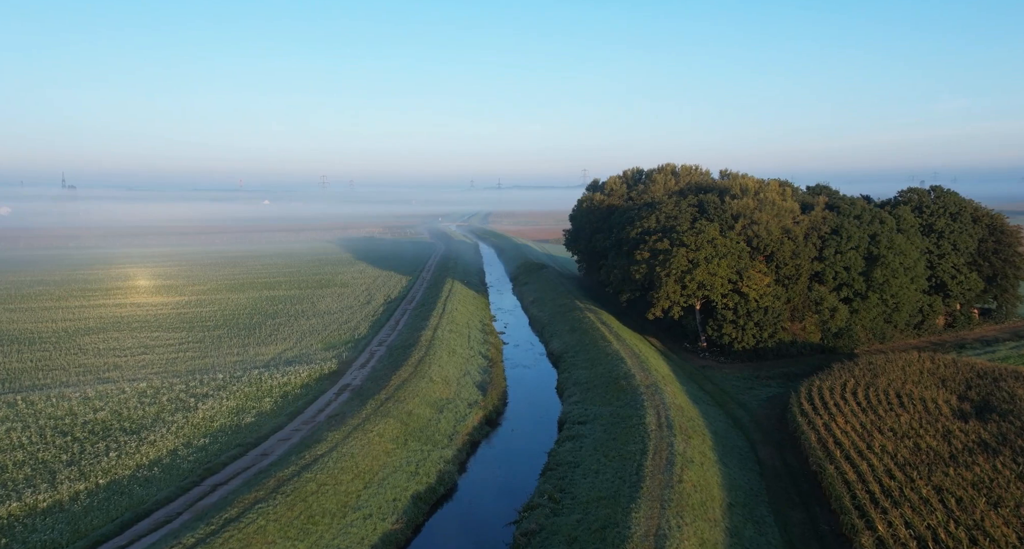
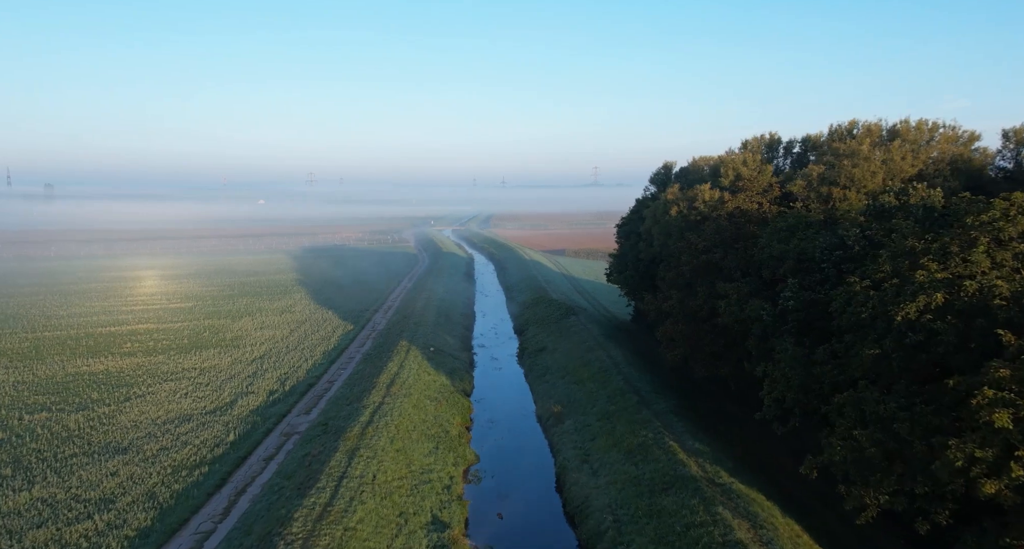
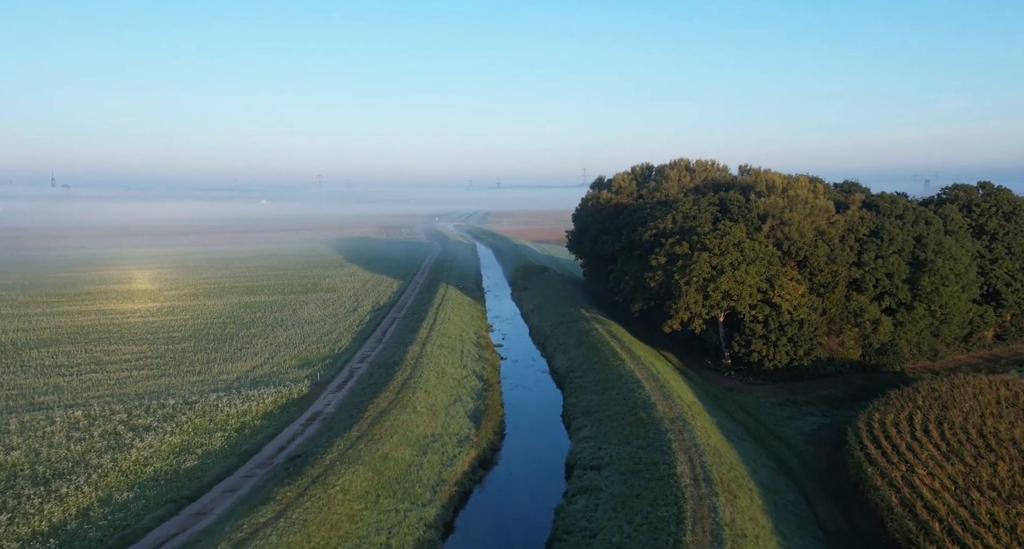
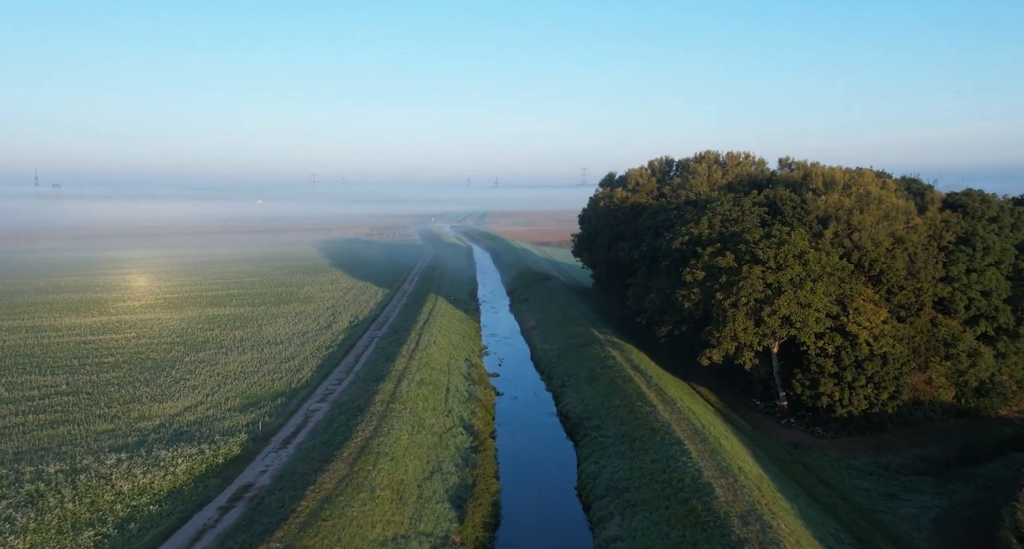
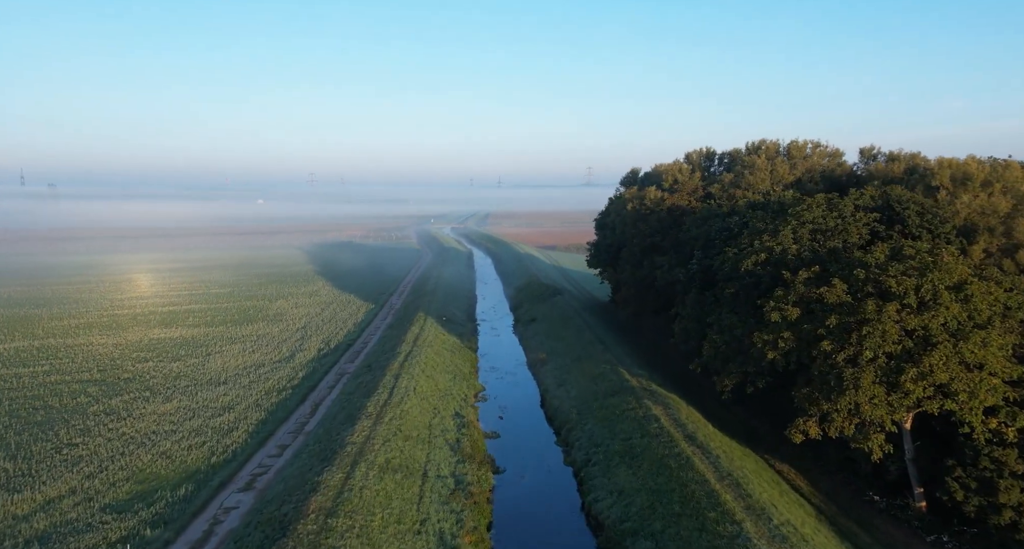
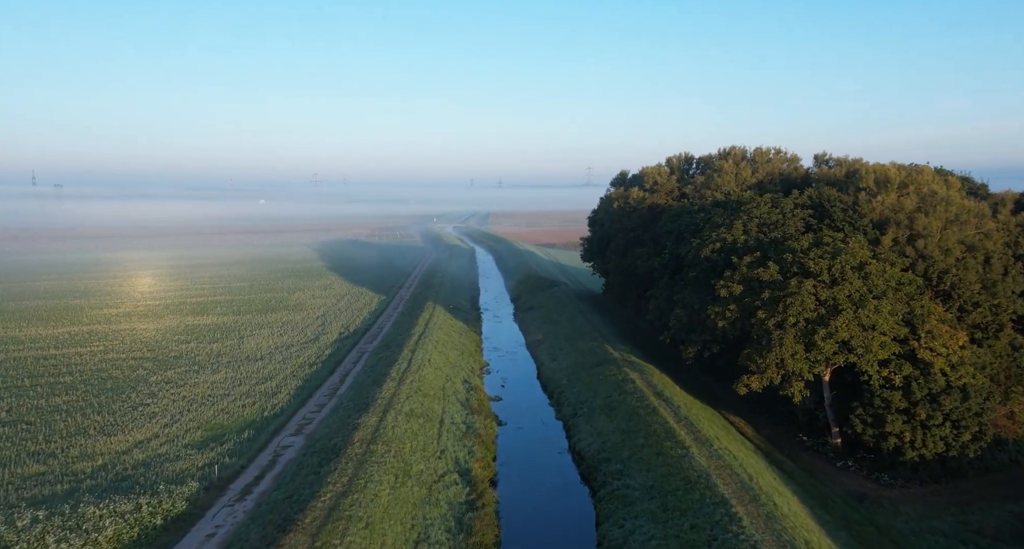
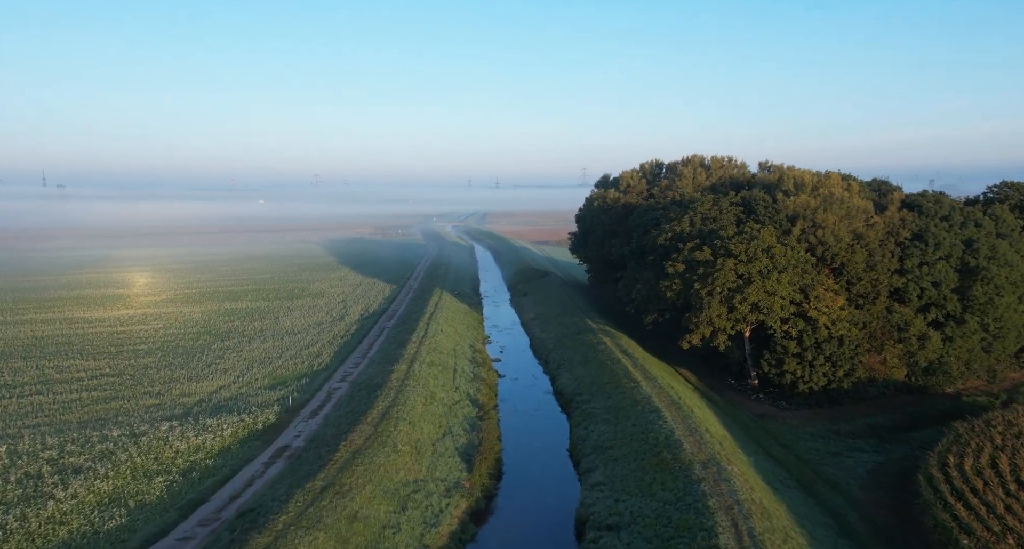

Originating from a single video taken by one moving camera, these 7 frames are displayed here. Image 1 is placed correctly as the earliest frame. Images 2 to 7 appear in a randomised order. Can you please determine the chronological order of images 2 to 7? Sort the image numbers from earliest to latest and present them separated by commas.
3, 7, 4, 6, 5, 2
